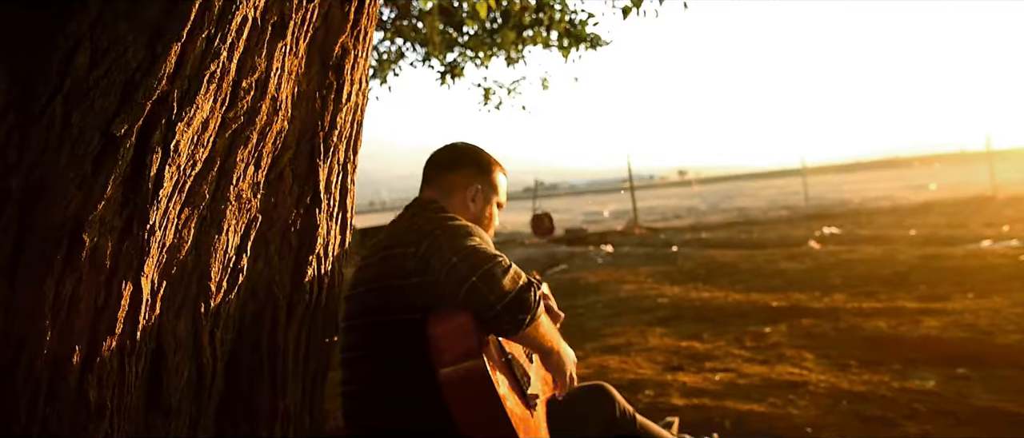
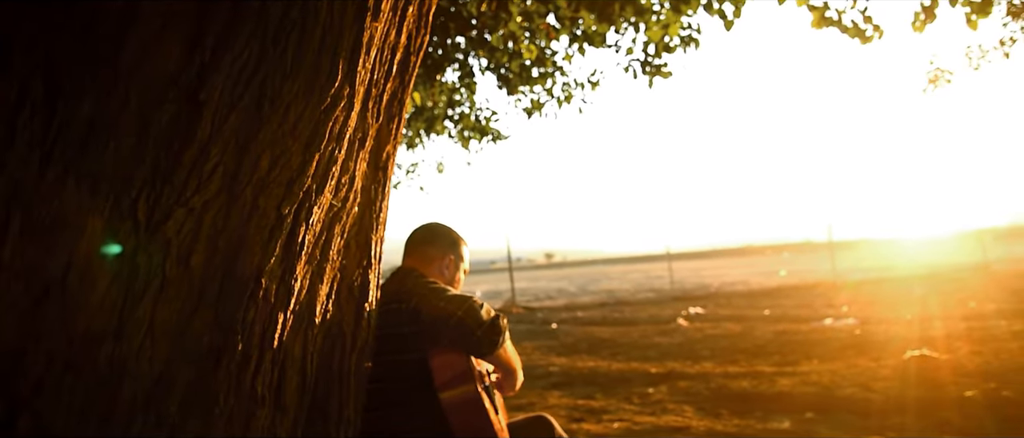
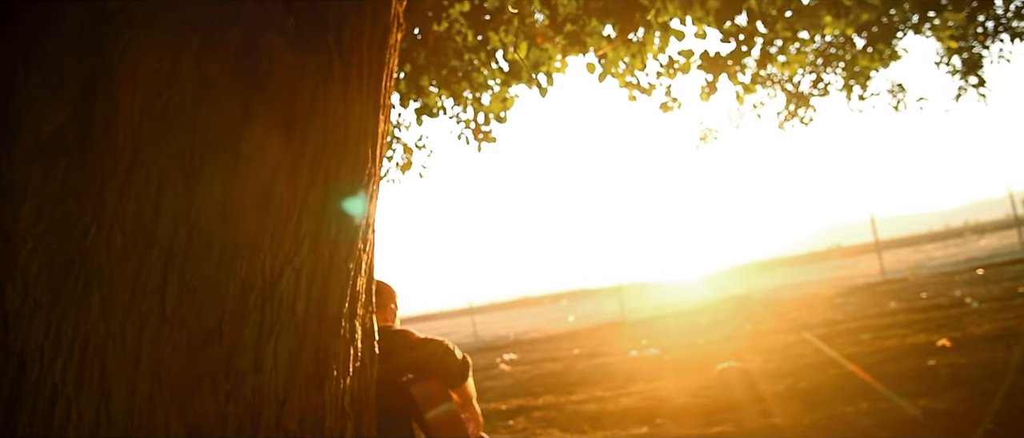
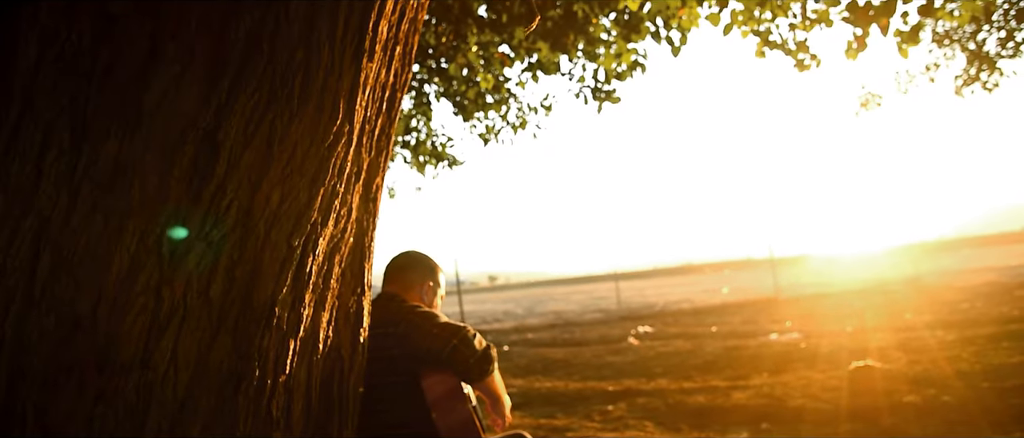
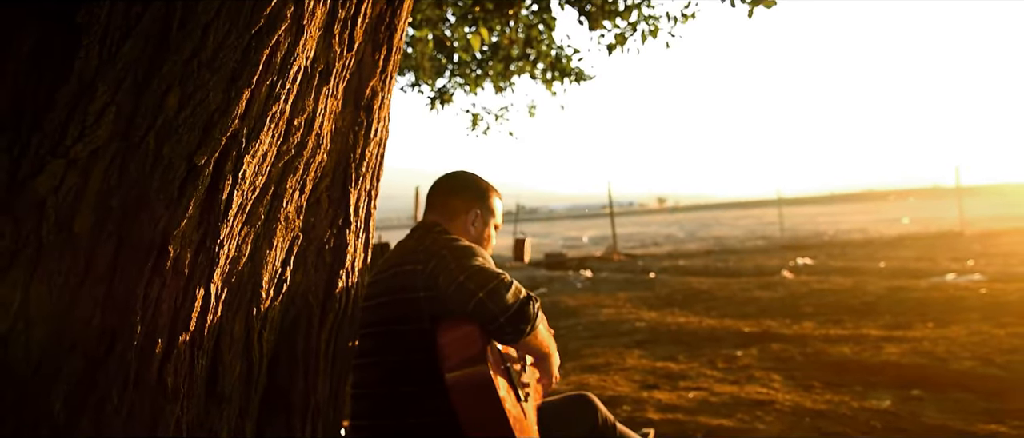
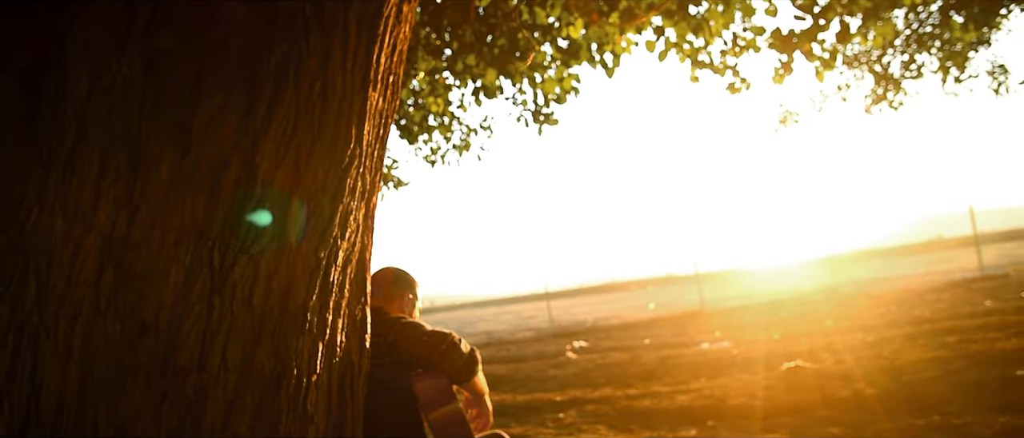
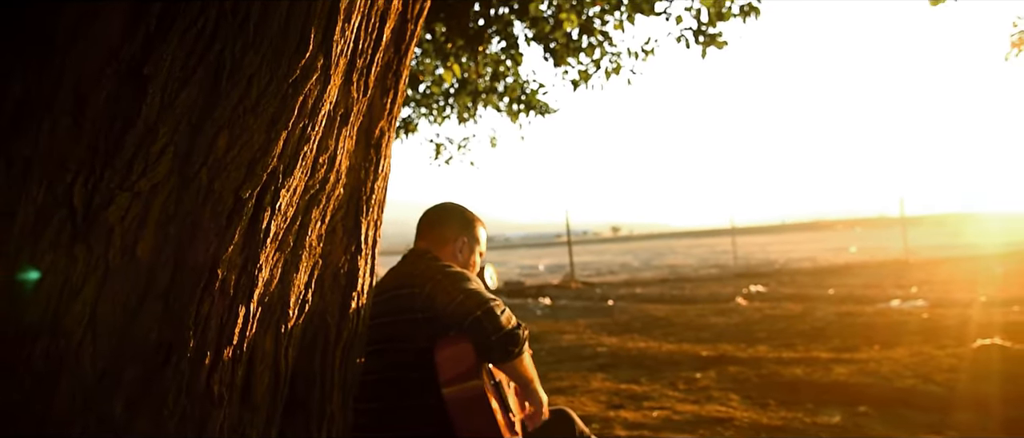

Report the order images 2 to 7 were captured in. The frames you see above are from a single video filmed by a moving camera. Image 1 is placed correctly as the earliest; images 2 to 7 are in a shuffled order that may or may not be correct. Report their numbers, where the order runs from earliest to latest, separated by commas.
5, 7, 2, 4, 6, 3
